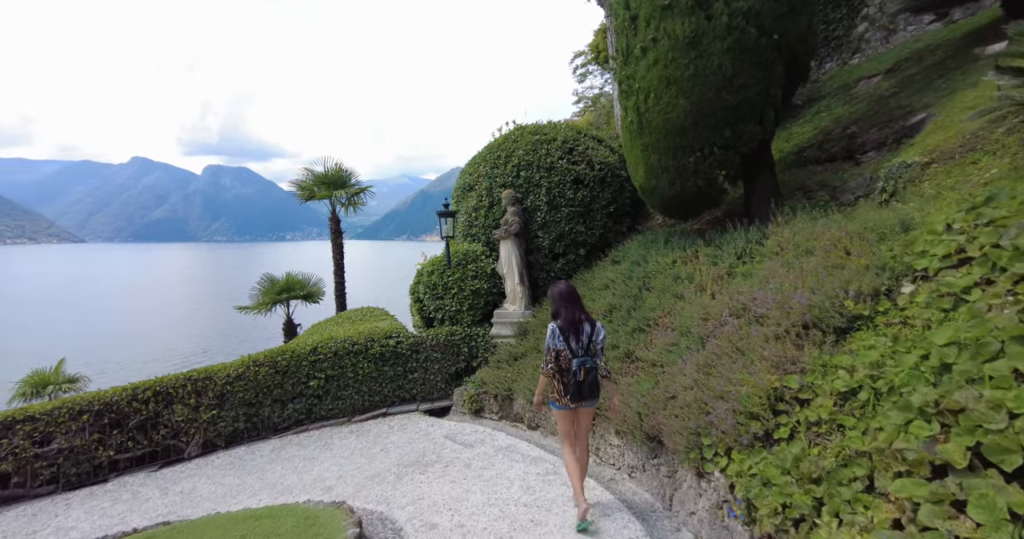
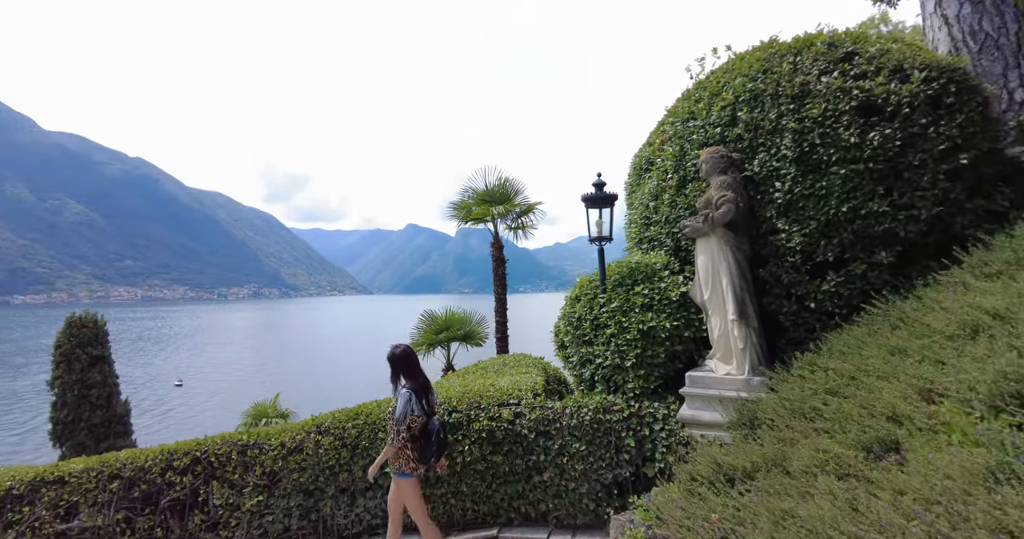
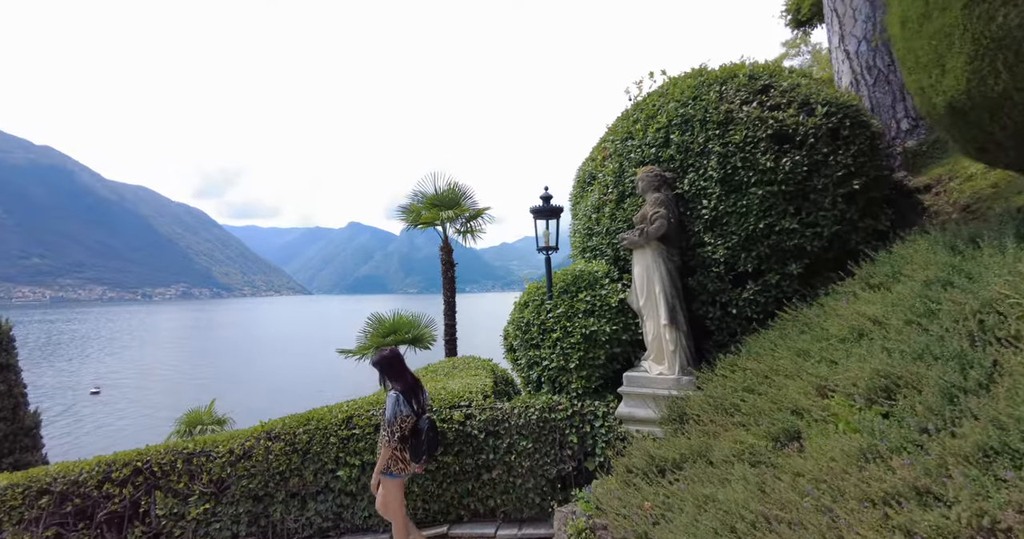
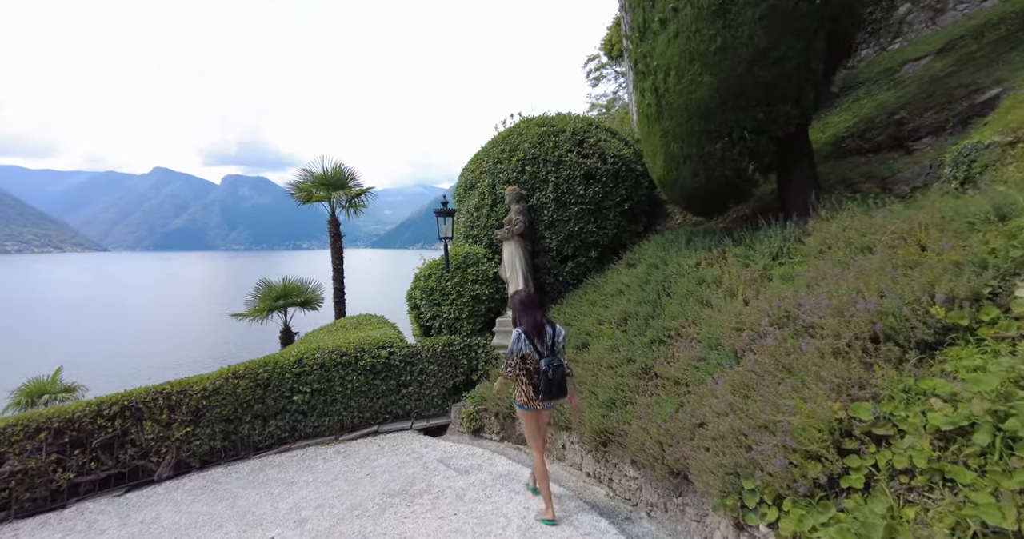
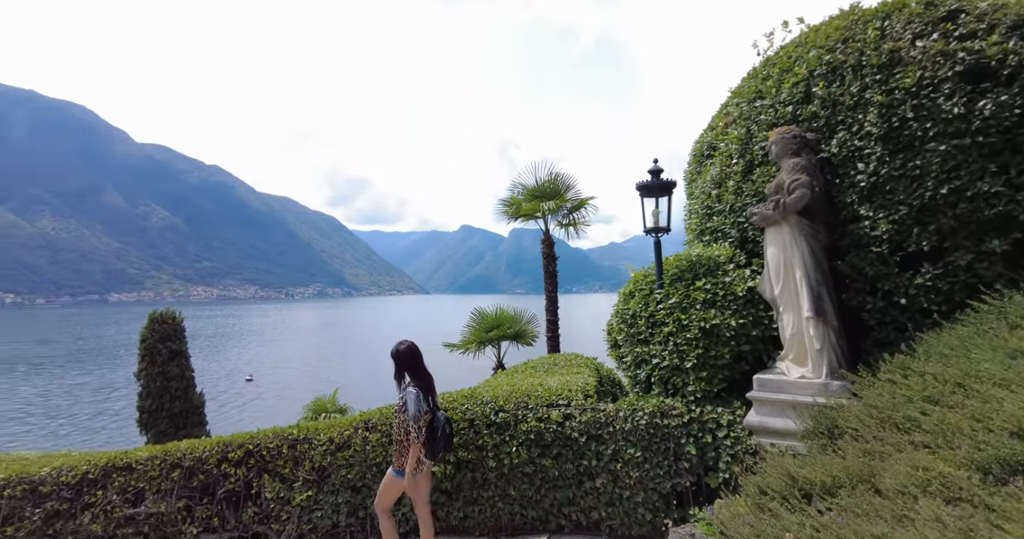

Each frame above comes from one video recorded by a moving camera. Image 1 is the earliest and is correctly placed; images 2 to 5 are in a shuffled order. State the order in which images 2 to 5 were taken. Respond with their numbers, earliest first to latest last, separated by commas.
4, 3, 2, 5
